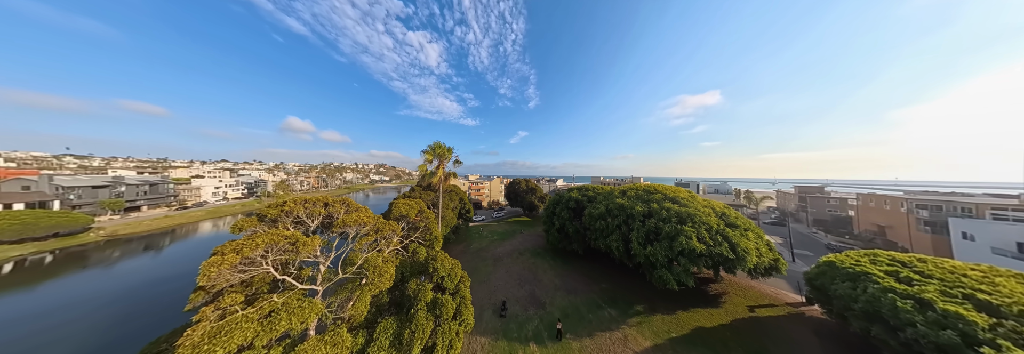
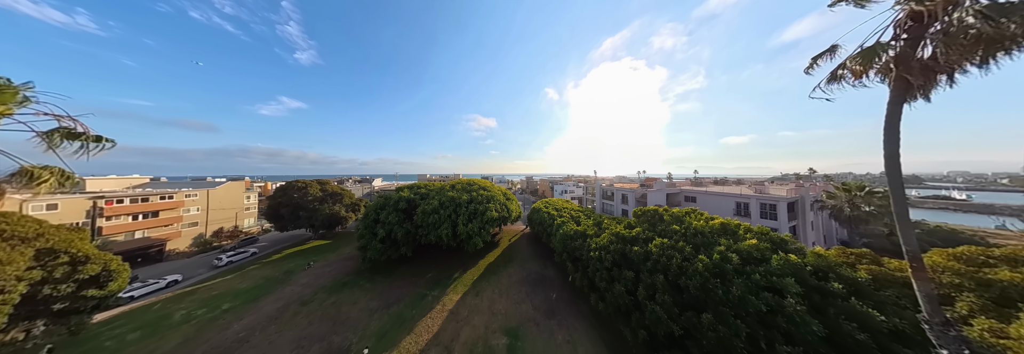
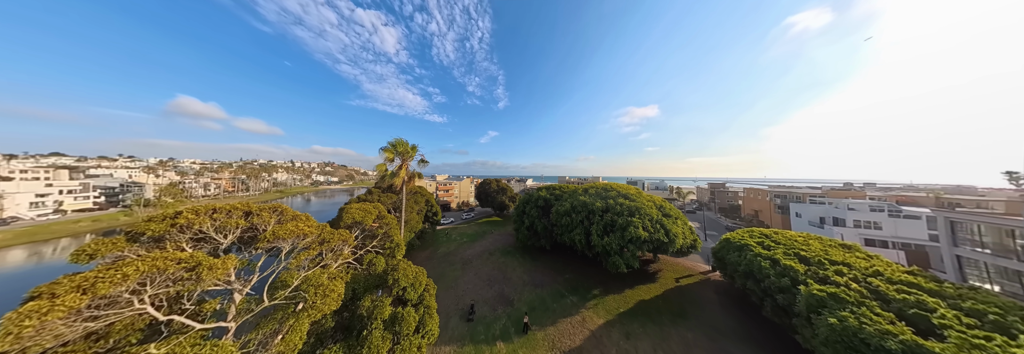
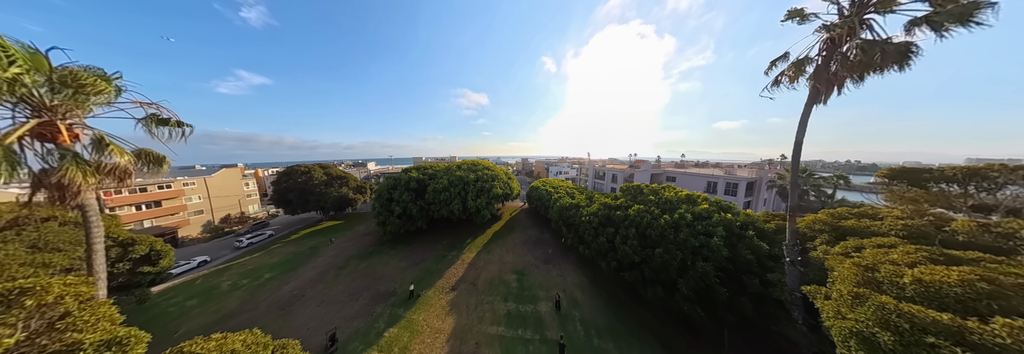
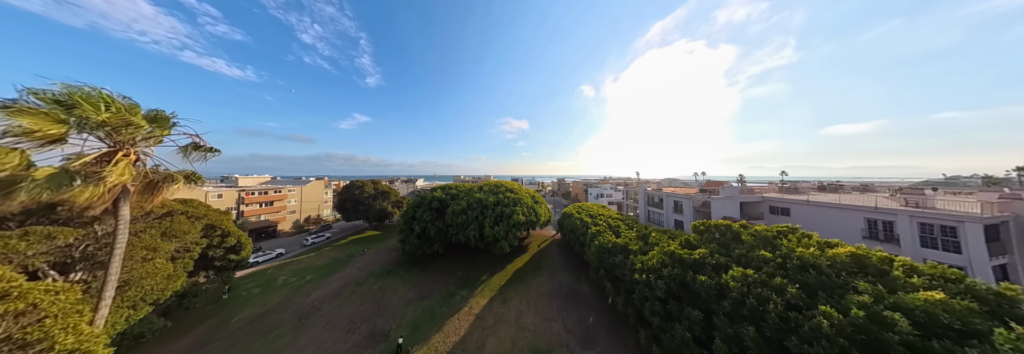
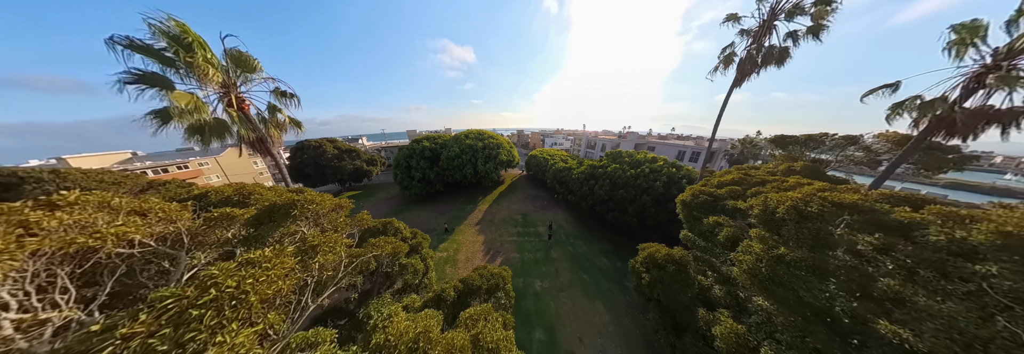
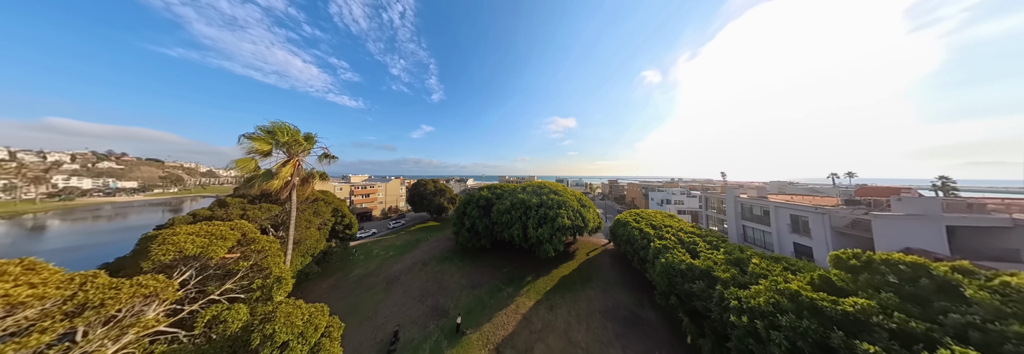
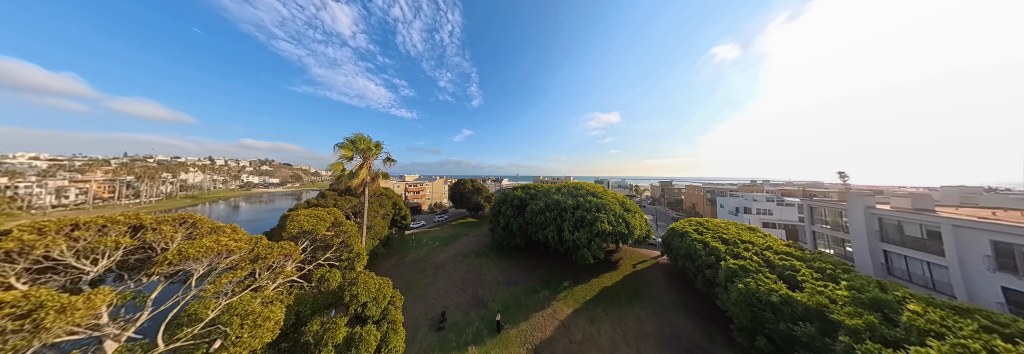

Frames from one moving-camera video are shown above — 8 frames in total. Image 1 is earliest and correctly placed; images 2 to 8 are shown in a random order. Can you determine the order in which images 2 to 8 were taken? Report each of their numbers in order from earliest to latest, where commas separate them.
3, 8, 7, 5, 2, 4, 6
